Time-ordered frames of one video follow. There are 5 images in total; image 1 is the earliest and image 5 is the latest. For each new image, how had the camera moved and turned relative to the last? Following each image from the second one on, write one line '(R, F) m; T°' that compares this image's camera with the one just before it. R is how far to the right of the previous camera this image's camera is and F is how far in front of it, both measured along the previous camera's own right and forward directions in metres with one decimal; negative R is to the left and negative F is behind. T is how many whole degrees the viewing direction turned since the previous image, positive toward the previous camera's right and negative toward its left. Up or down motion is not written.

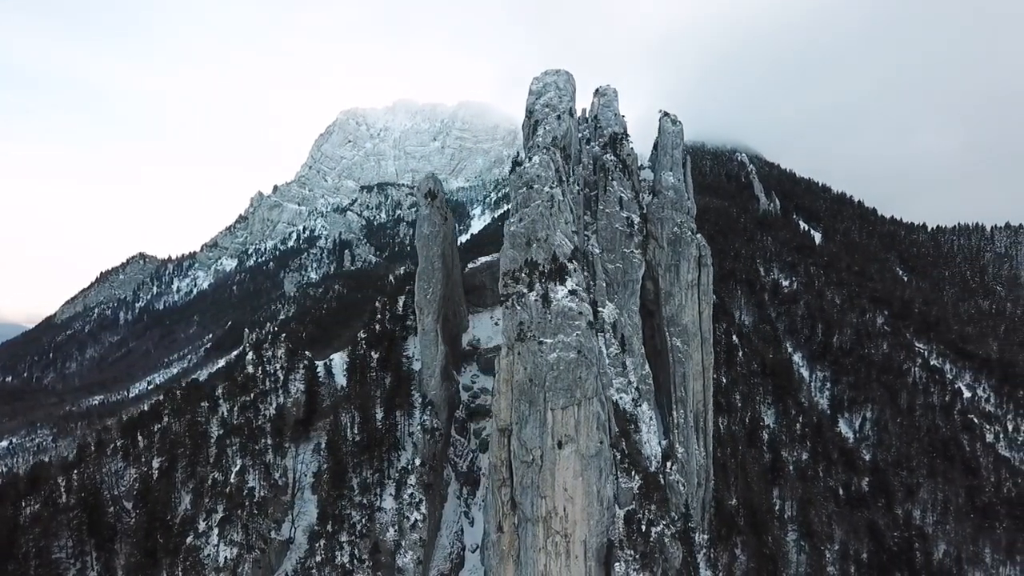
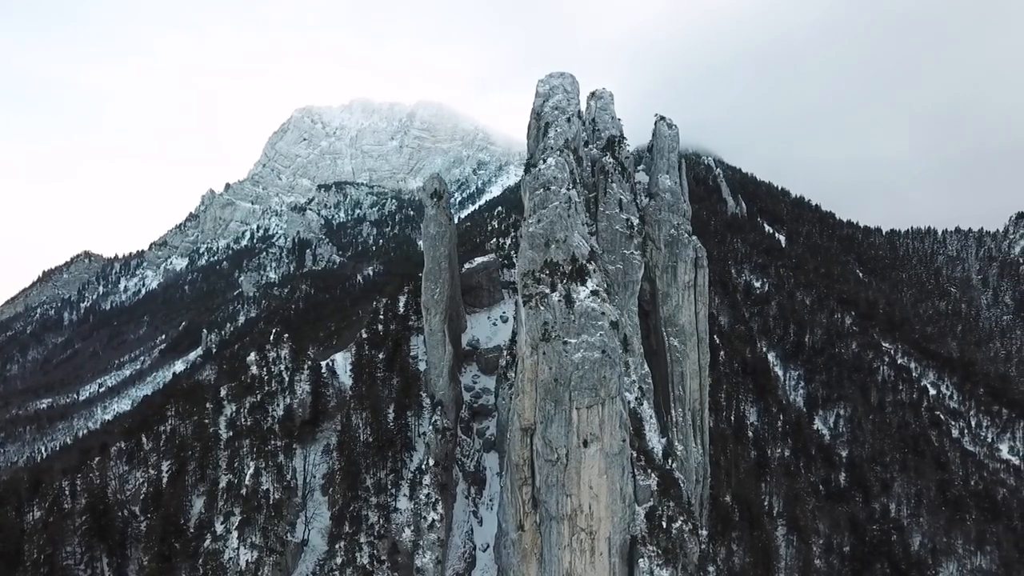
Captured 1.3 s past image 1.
(-4.2, -0.3) m; +3°
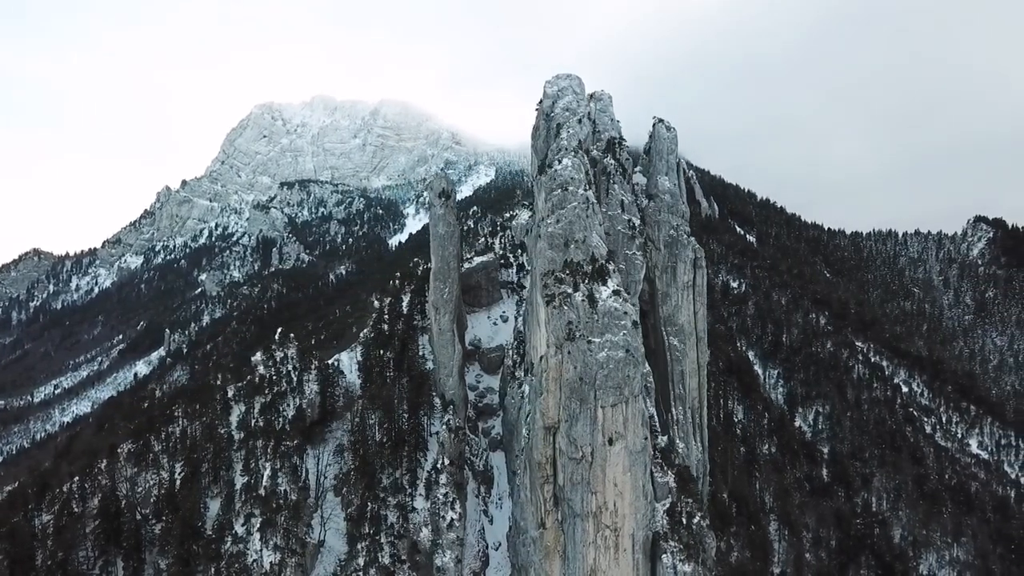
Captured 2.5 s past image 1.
(-4.0, -0.2) m; +3°
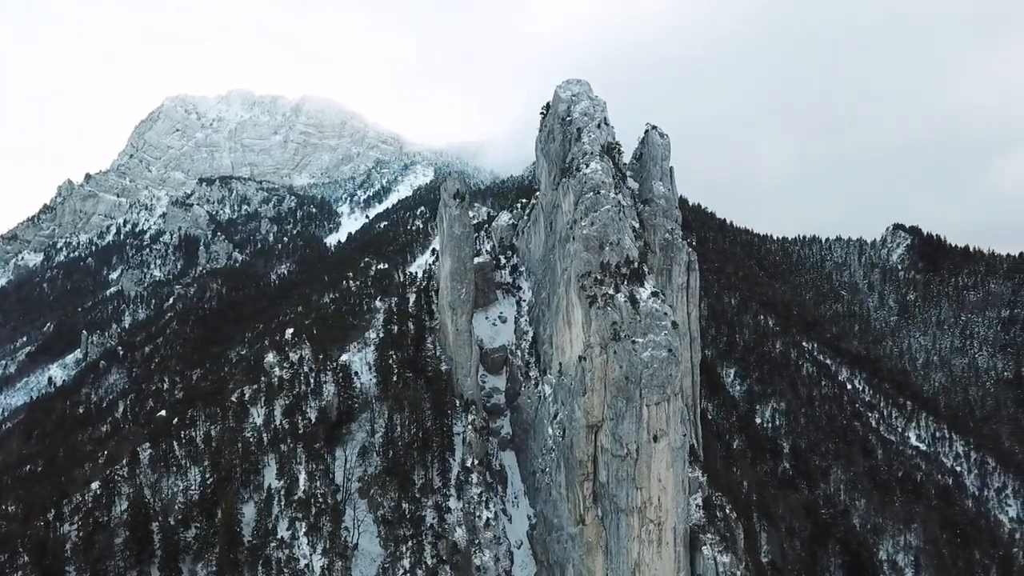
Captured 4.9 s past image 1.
(-8.1, -0.3) m; +6°
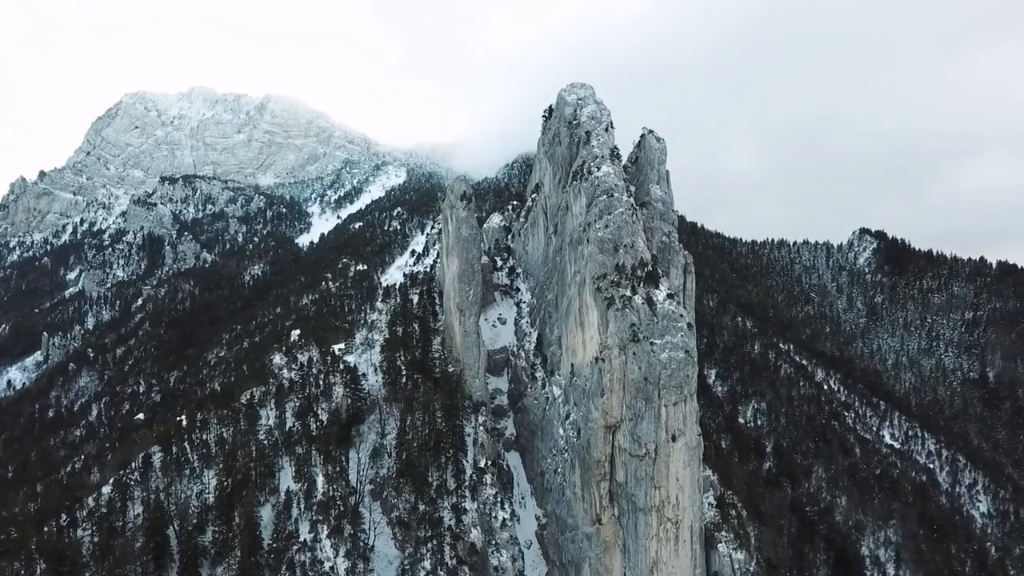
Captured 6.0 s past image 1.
(-3.7, -0.3) m; +3°
